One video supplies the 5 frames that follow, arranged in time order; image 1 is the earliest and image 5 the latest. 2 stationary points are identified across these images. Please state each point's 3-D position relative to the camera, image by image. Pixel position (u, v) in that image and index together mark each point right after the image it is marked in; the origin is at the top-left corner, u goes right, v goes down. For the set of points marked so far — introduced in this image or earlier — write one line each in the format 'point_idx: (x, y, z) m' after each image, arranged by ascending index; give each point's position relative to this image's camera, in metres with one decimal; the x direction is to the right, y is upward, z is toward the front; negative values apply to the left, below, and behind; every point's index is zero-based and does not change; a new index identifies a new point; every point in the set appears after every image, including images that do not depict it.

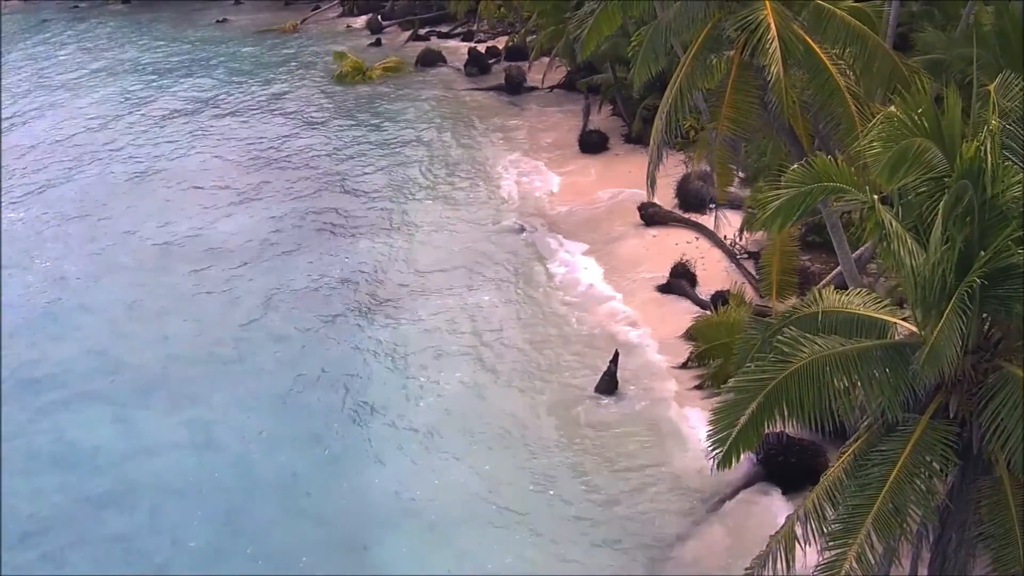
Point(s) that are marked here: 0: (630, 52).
0: (+1.6, +3.1, +11.8) m
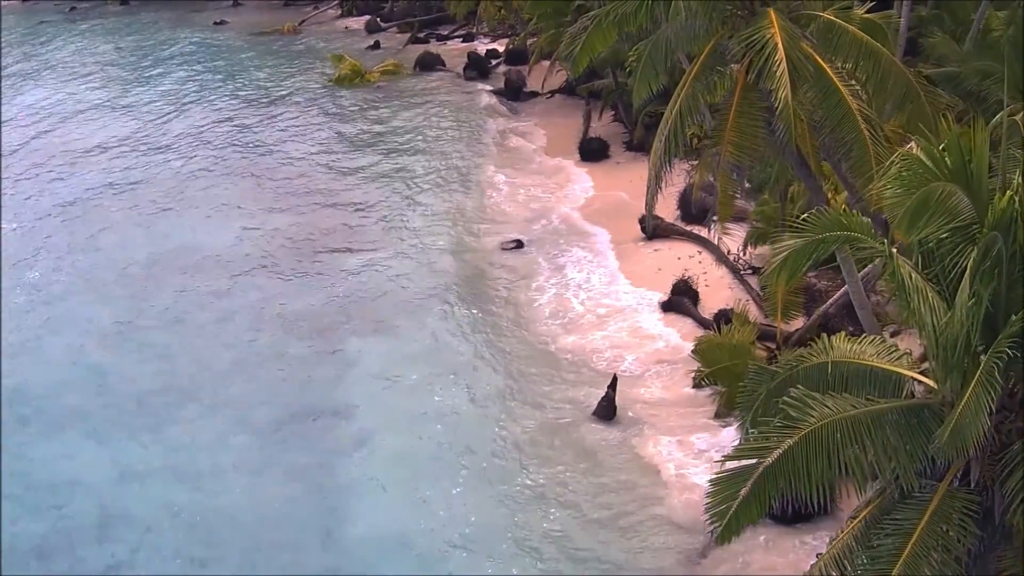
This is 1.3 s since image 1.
0: (+1.5, +2.9, +11.4) m
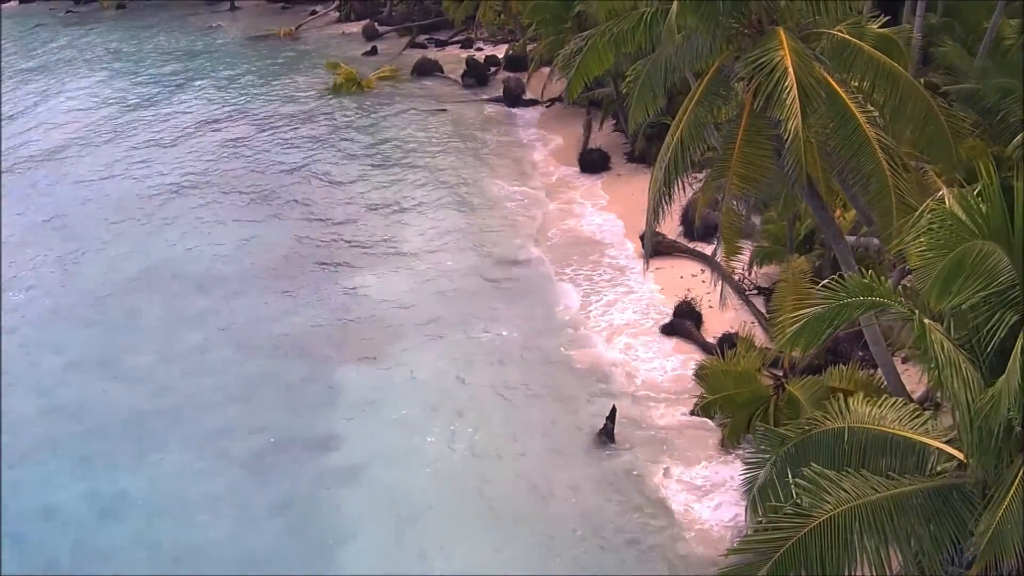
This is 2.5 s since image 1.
0: (+1.4, +2.6, +10.9) m
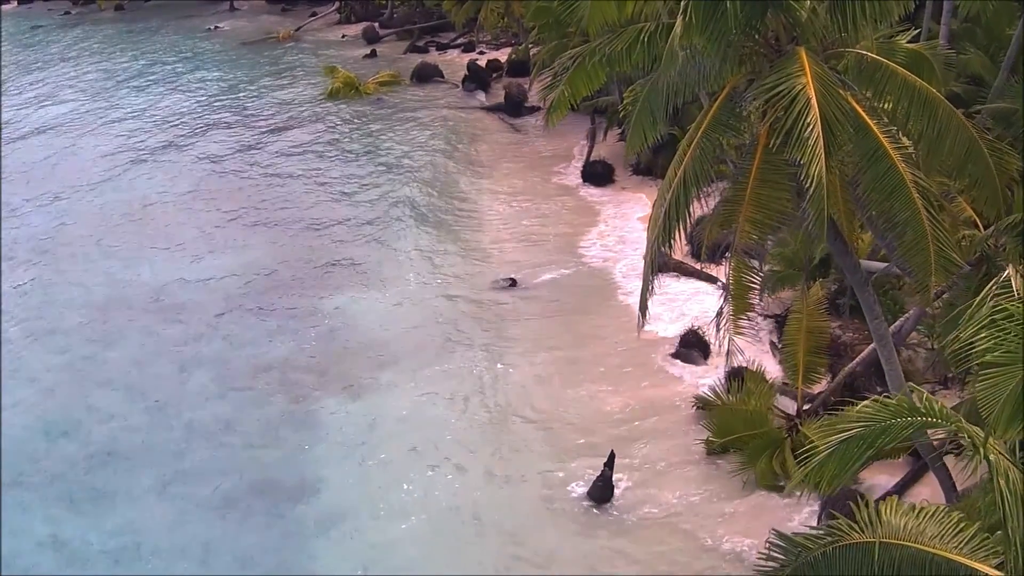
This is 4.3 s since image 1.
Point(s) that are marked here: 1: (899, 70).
0: (+1.4, +2.2, +10.1) m
1: (+3.0, +1.7, +6.9) m
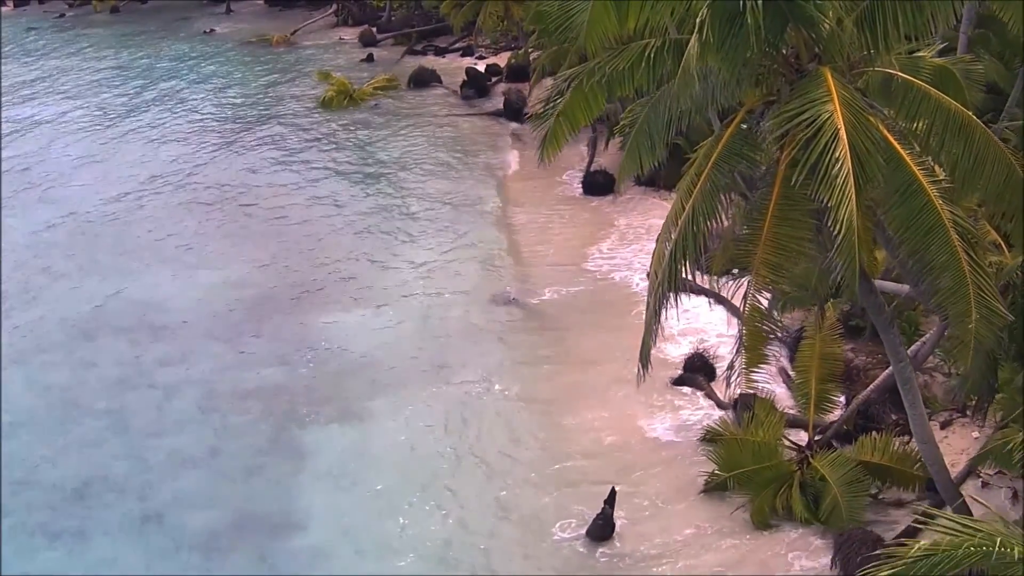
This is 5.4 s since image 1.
0: (+1.3, +1.9, +9.6) m
1: (+2.9, +1.4, +6.3) m
